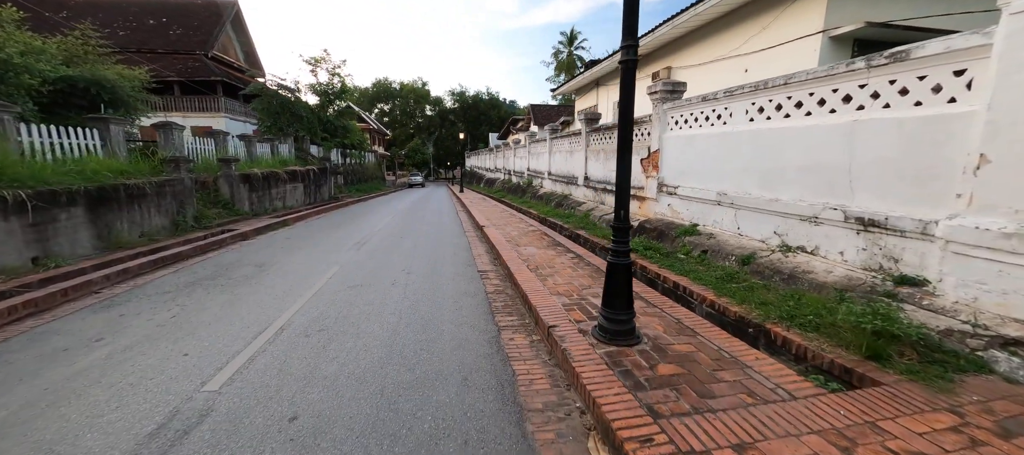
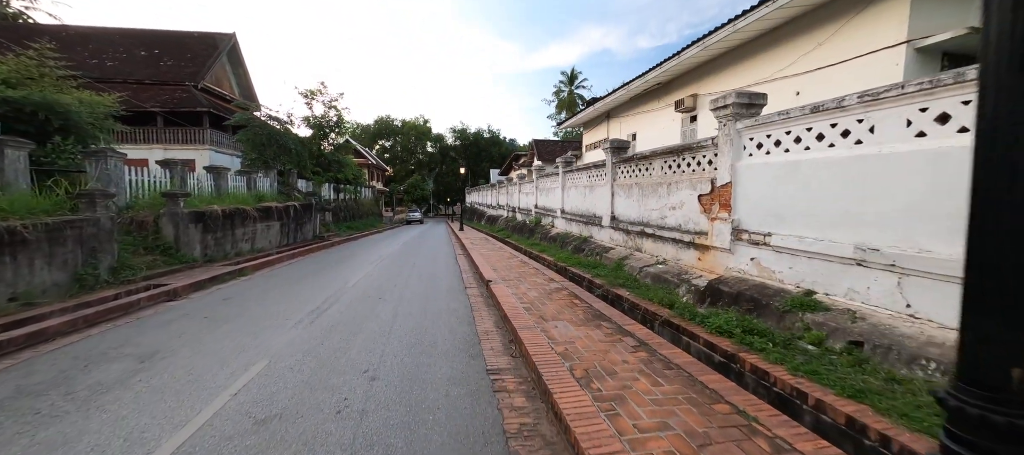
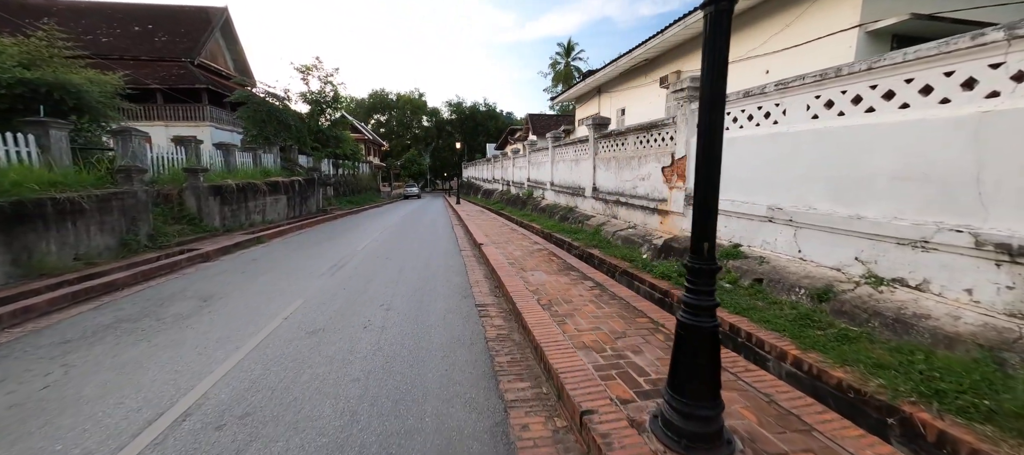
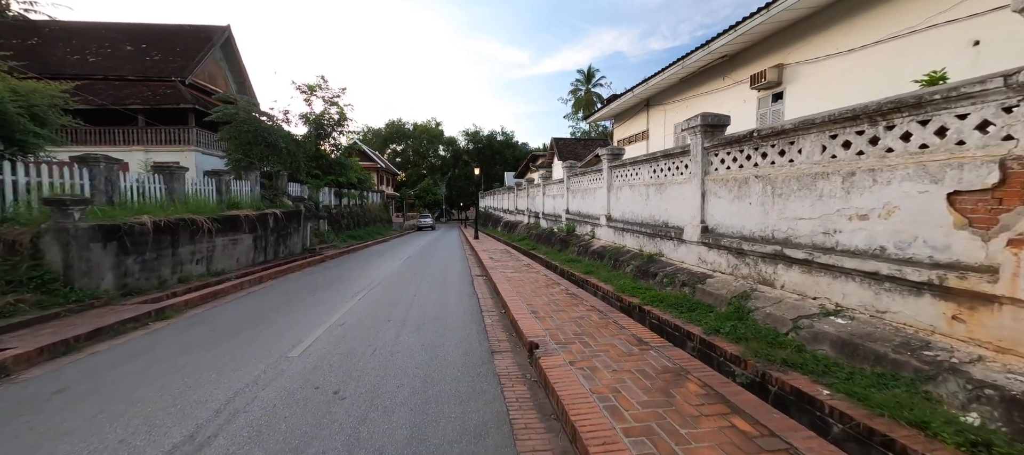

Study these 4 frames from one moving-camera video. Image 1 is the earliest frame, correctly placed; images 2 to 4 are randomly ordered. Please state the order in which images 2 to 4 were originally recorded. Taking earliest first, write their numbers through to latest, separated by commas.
3, 2, 4
